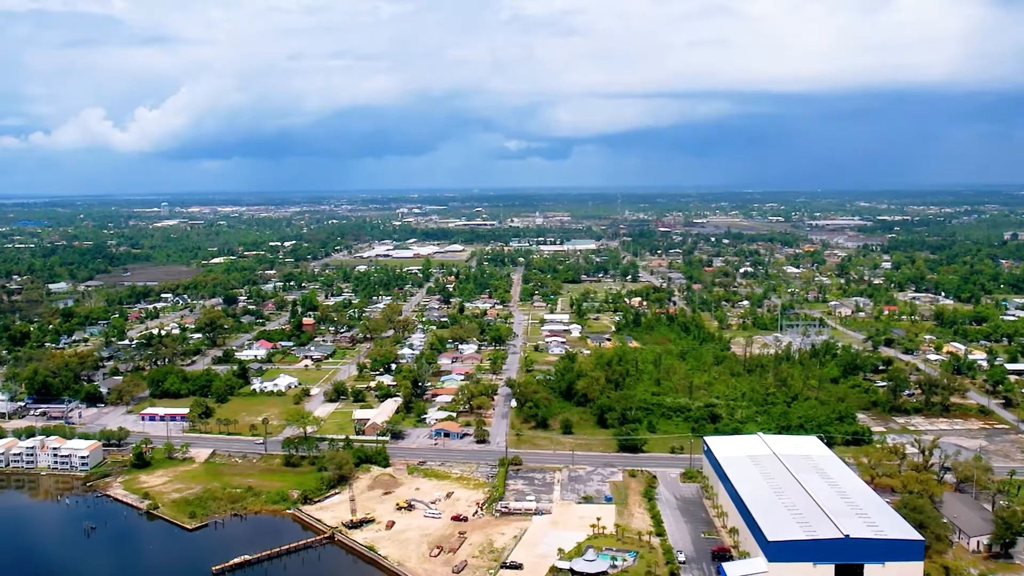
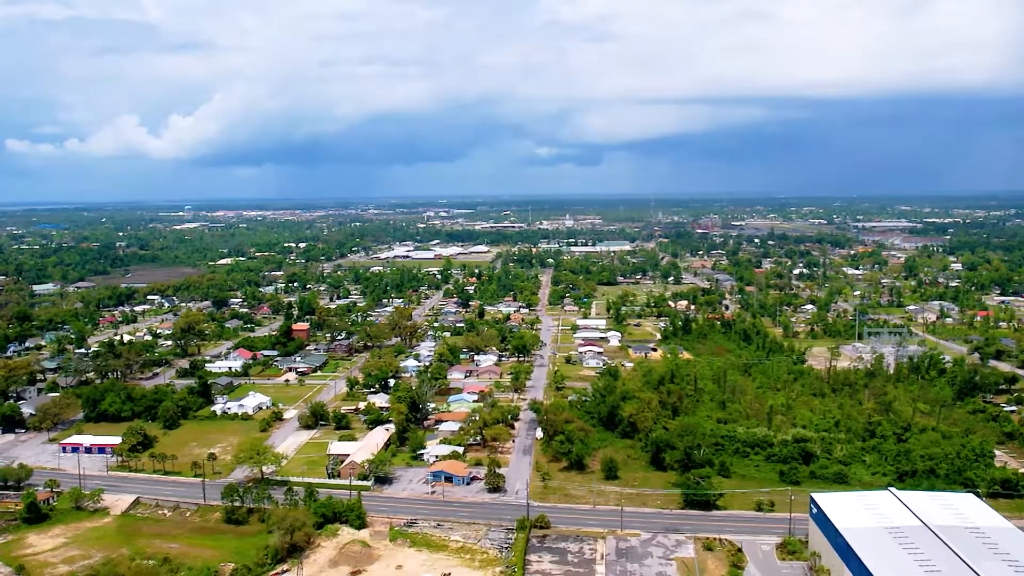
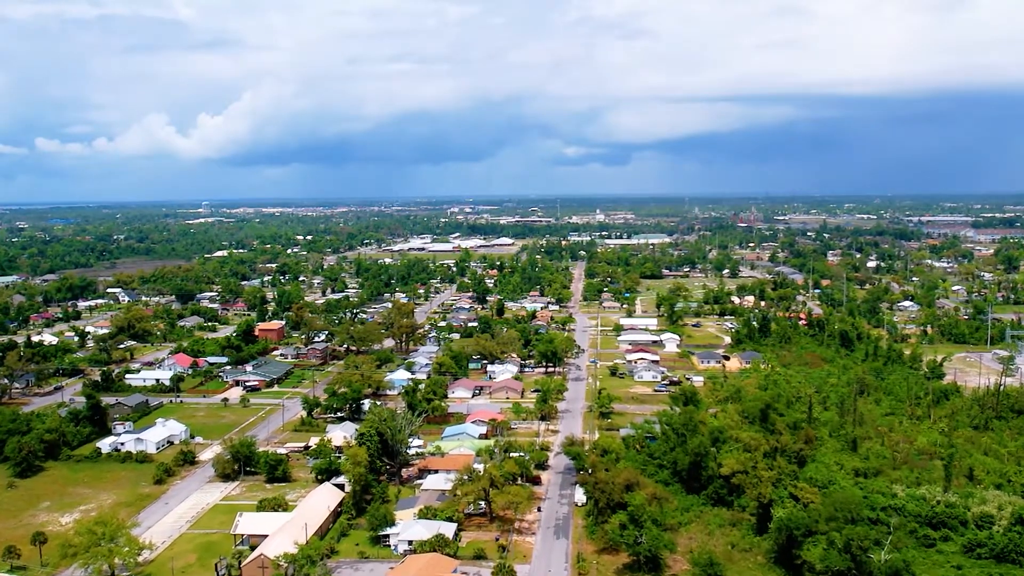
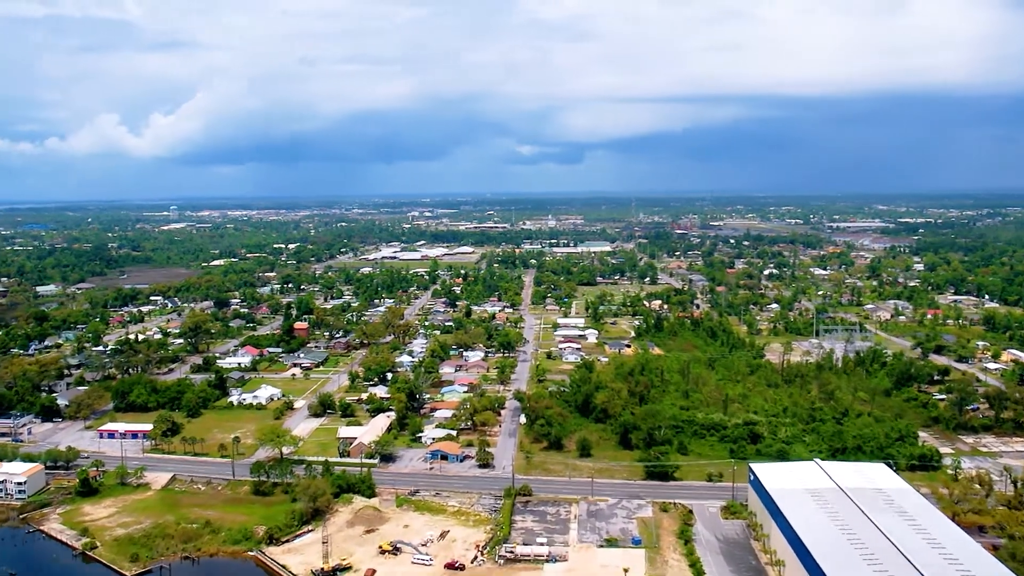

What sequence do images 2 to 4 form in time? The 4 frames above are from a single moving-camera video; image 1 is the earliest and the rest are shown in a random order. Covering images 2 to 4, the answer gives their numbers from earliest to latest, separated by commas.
4, 2, 3
